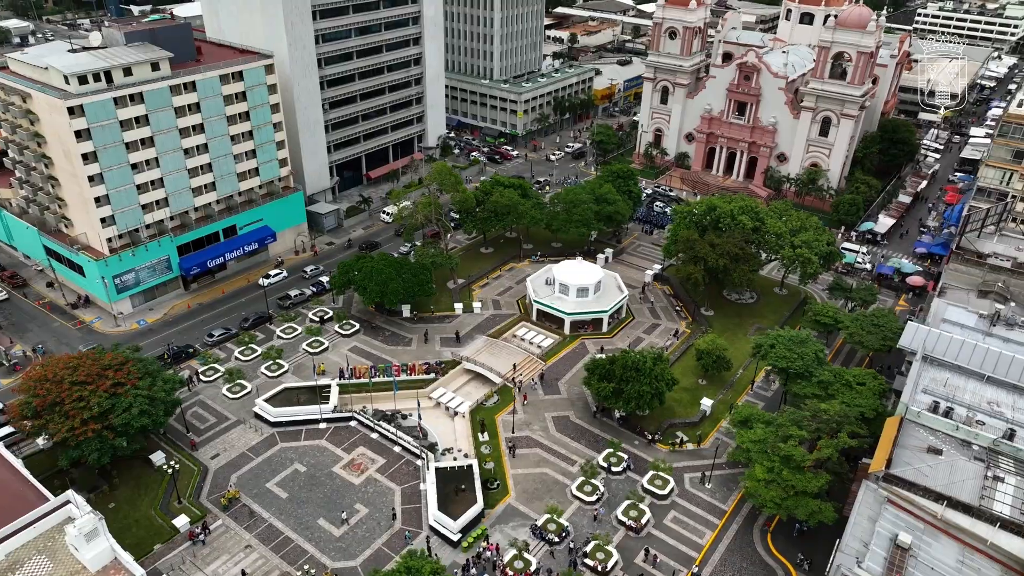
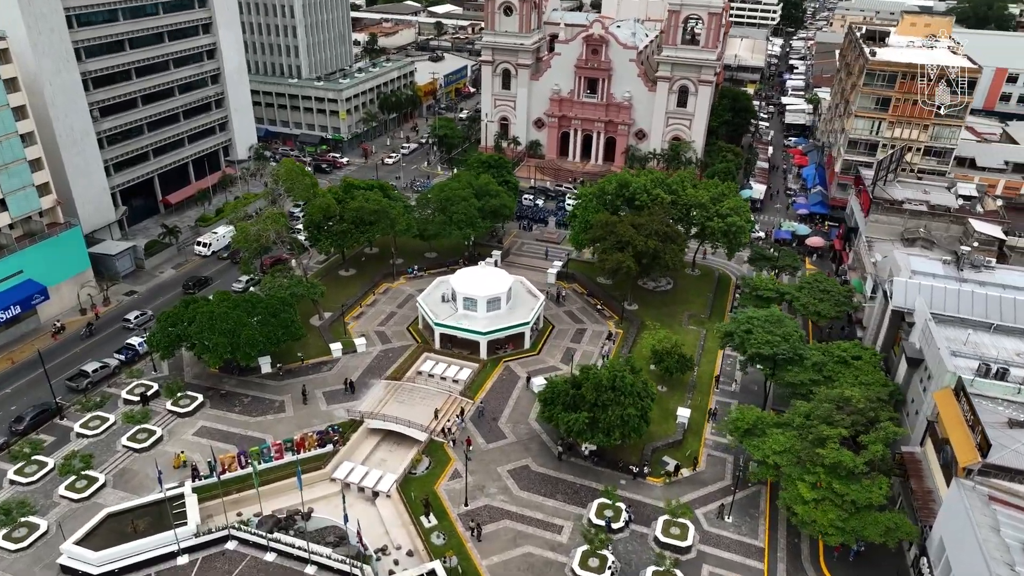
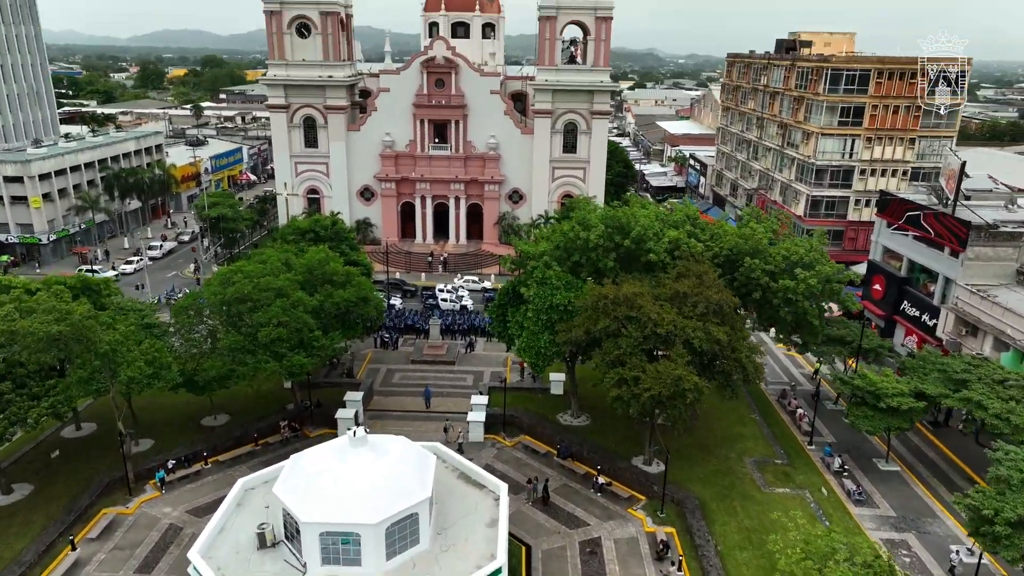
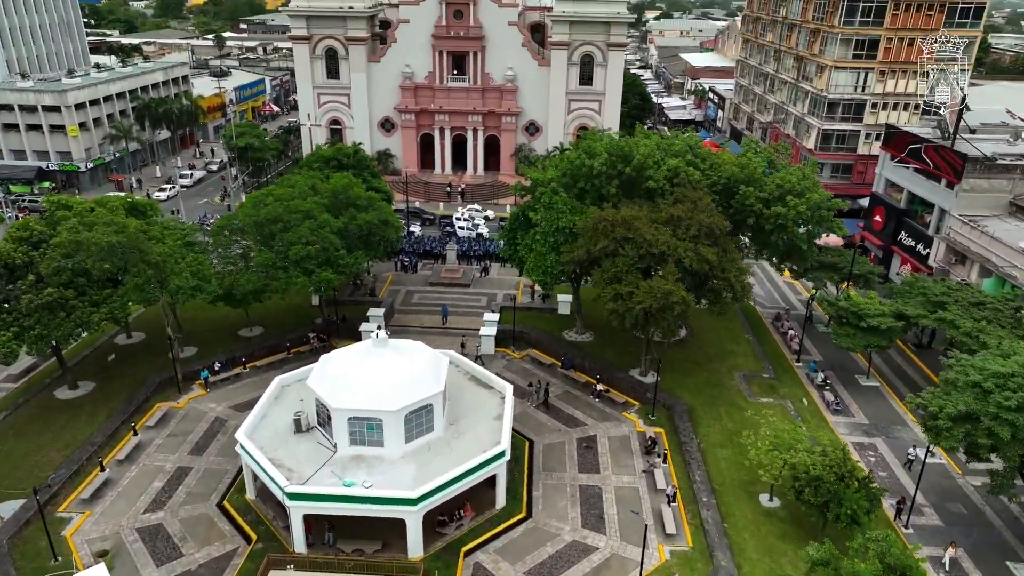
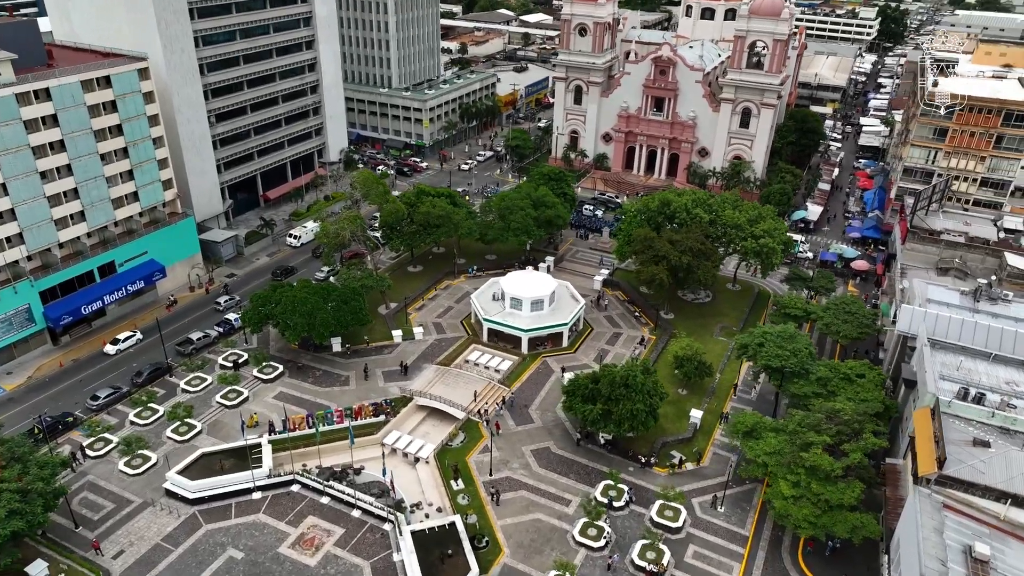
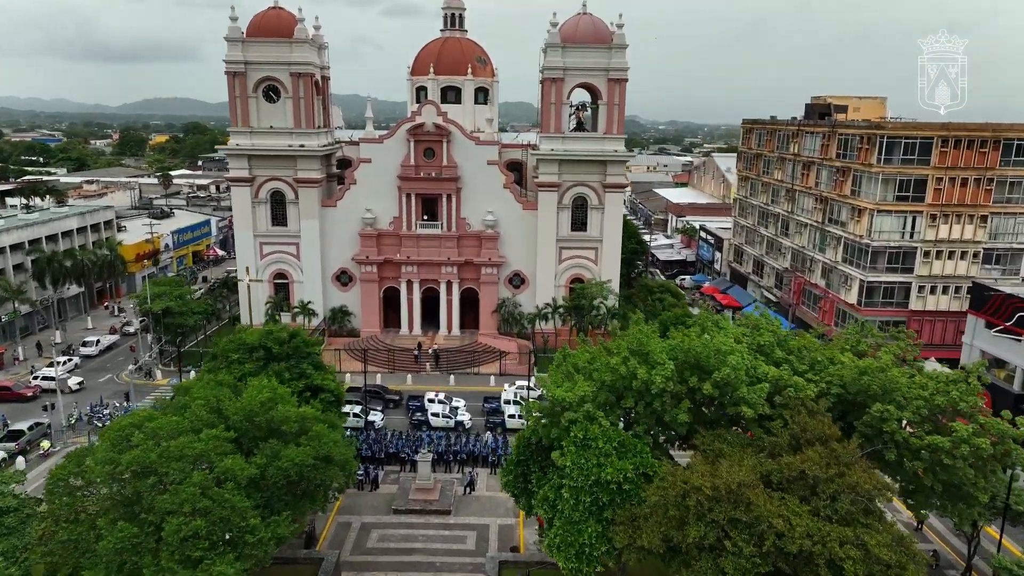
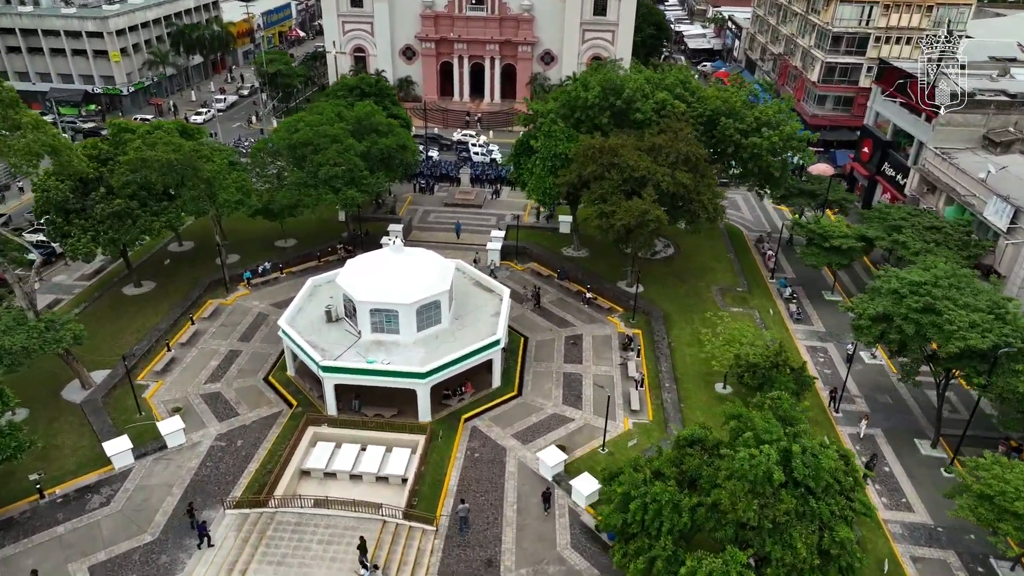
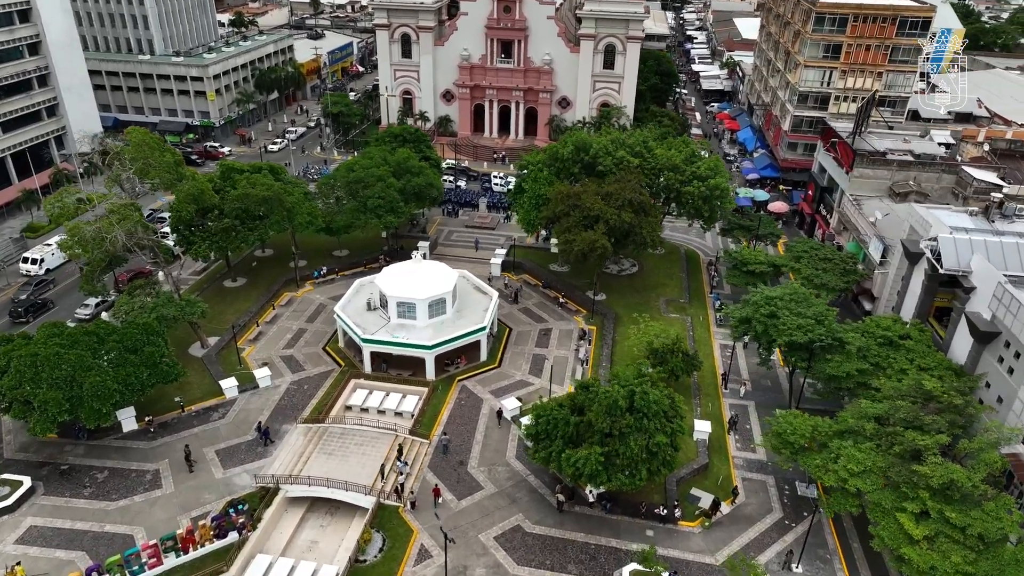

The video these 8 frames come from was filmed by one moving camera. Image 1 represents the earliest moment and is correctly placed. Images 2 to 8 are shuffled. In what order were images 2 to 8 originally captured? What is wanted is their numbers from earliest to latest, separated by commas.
5, 2, 8, 7, 4, 3, 6
